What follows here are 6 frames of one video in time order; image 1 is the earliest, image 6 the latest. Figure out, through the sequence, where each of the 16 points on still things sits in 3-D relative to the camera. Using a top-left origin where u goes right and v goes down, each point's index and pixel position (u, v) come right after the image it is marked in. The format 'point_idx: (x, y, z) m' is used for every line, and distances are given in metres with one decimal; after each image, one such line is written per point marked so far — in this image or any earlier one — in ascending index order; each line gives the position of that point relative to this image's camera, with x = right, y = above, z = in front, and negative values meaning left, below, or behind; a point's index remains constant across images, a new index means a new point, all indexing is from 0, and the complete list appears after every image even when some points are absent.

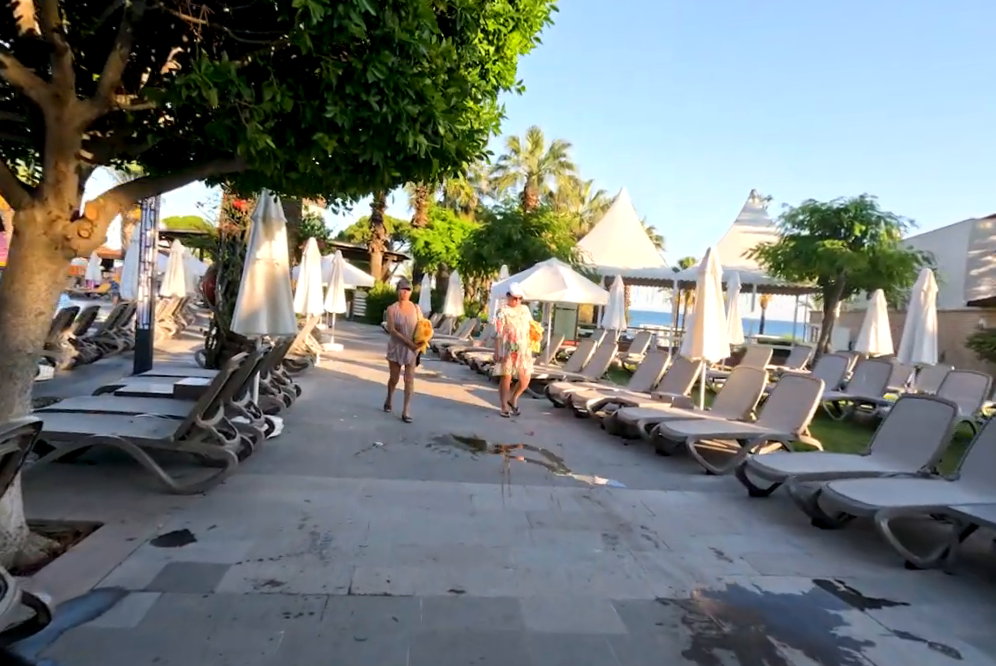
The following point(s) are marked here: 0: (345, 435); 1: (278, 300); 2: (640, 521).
0: (-1.7, -1.1, +7.3) m
1: (-2.2, +0.3, +6.7) m
2: (+1.1, -1.4, +5.0) m
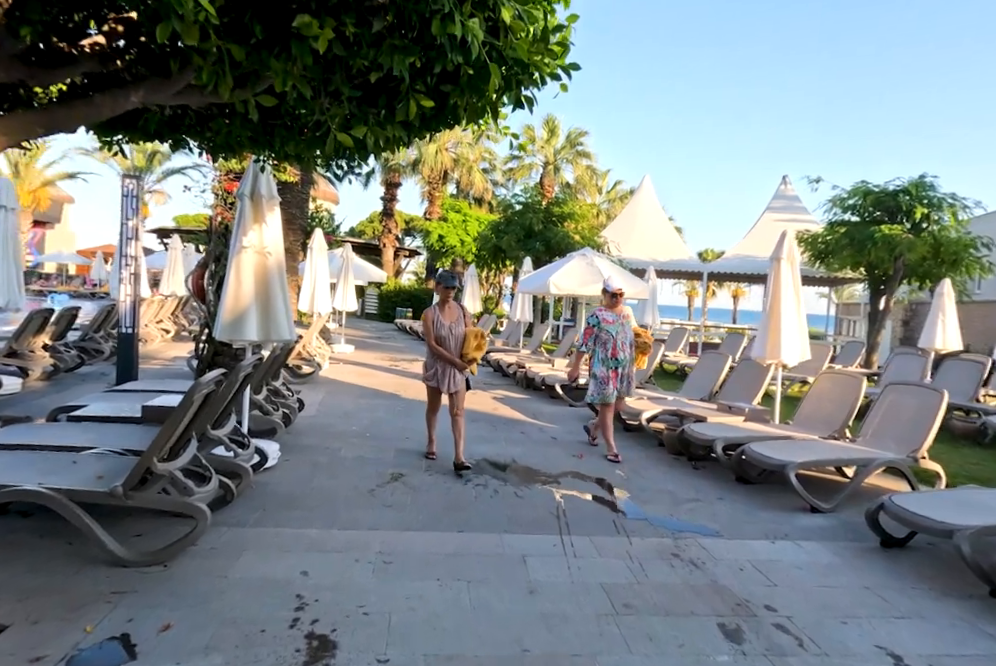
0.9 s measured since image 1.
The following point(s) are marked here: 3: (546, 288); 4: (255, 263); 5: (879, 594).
0: (-1.3, -1.2, +5.9) m
1: (-1.9, +0.3, +5.4) m
2: (+1.5, -1.5, +3.6) m
3: (+0.8, +0.8, +11.2) m
4: (-2.0, +0.6, +5.3) m
5: (+2.2, -1.5, +3.8) m
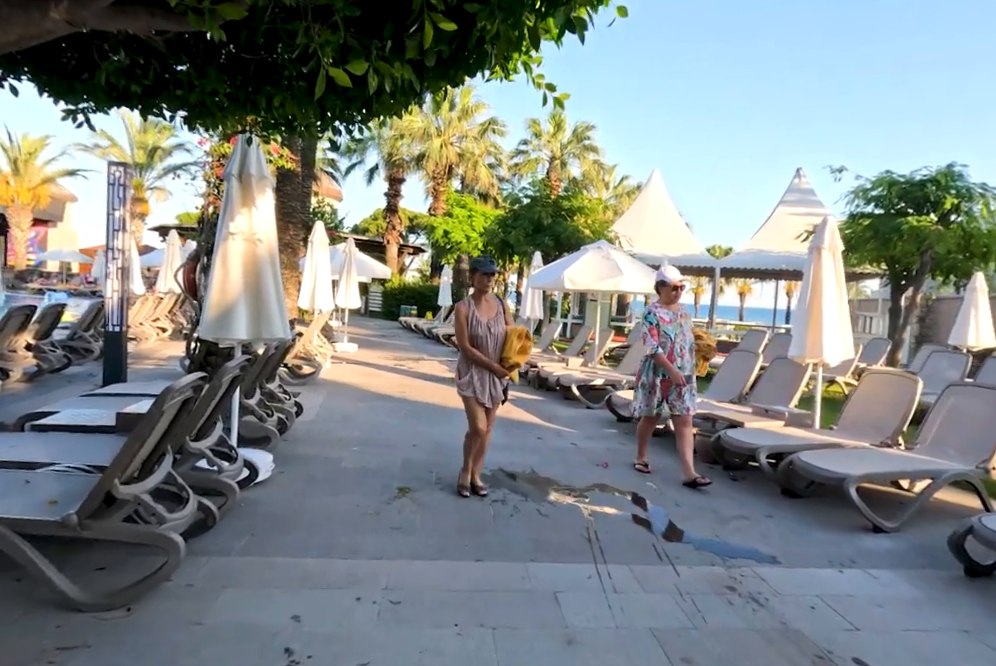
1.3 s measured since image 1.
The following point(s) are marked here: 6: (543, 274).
0: (-1.1, -1.1, +5.3) m
1: (-1.7, +0.3, +4.8) m
2: (+1.6, -1.4, +3.0) m
3: (+1.0, +0.8, +10.5) m
4: (-1.8, +0.6, +4.7) m
5: (+2.3, -1.5, +3.1) m
6: (+0.8, +1.0, +11.4) m
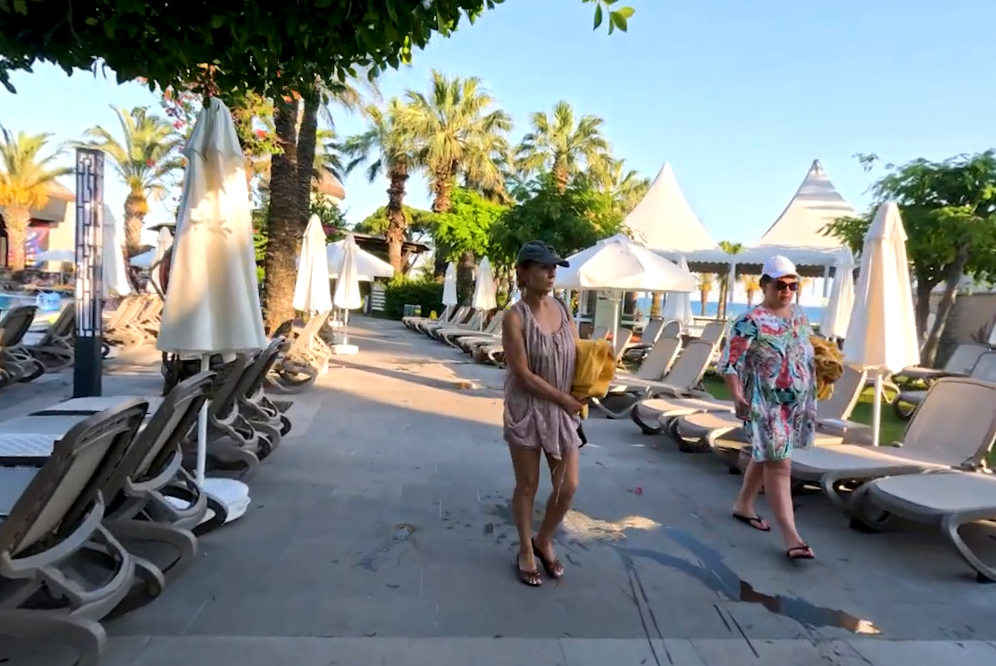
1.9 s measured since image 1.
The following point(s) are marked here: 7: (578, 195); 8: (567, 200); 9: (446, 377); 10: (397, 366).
0: (-1.0, -1.2, +4.5) m
1: (-1.6, +0.2, +3.9) m
2: (+1.7, -1.5, +2.2) m
3: (+1.1, +0.8, +9.7) m
4: (-1.7, +0.5, +3.9) m
5: (+2.4, -1.5, +2.3) m
6: (+0.9, +1.0, +10.5) m
7: (+2.4, +4.1, +19.4) m
8: (+2.0, +3.9, +19.3) m
9: (-0.9, -0.8, +11.7) m
10: (-2.0, -0.6, +12.9) m
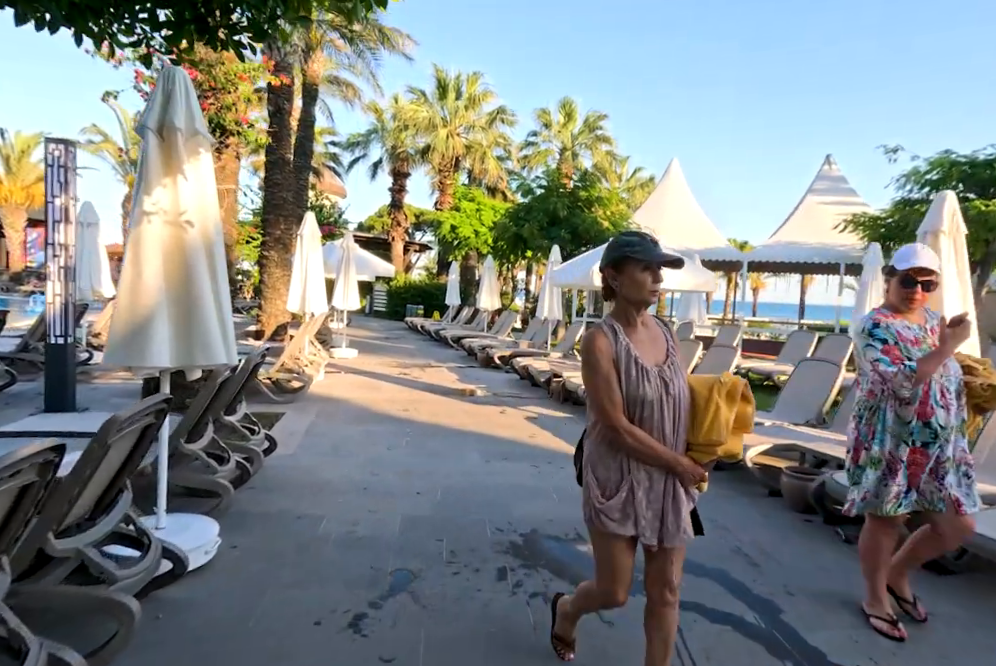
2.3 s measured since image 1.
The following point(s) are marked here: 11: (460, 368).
0: (-0.9, -1.3, +3.9) m
1: (-1.5, +0.2, +3.3) m
2: (+1.8, -1.5, +1.5) m
3: (+1.2, +0.7, +9.0) m
4: (-1.6, +0.5, +3.2) m
5: (+2.5, -1.5, +1.6) m
6: (+1.0, +1.0, +9.9) m
7: (+2.5, +4.0, +18.7) m
8: (+2.1, +3.9, +18.7) m
9: (-0.8, -0.8, +11.1) m
10: (-1.9, -0.7, +12.3) m
11: (-0.7, -0.7, +12.9) m
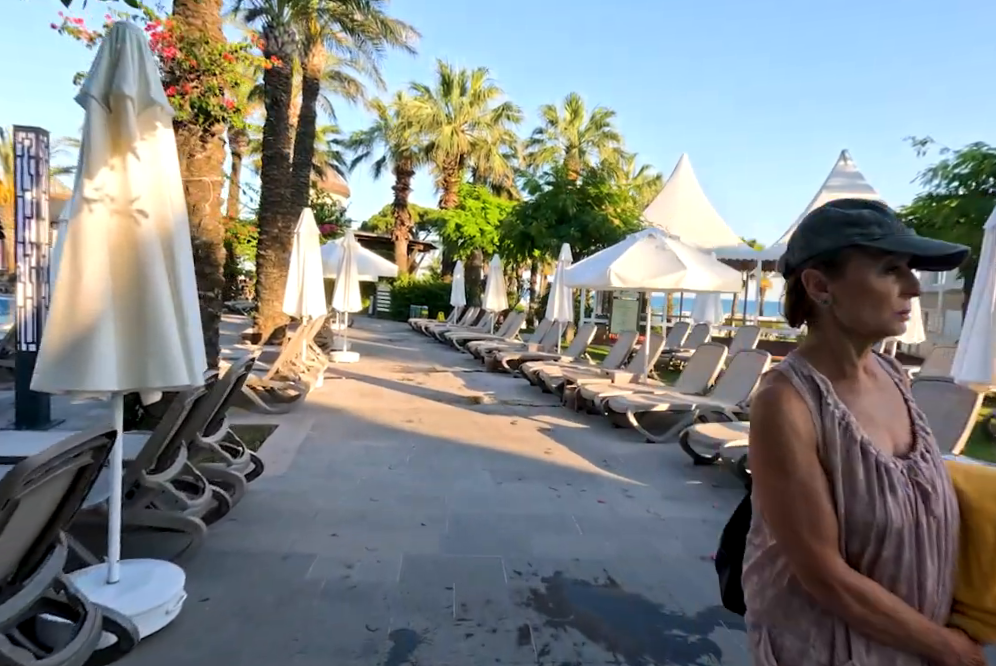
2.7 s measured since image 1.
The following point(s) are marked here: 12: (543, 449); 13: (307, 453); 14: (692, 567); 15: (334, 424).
0: (-0.8, -1.3, +3.3) m
1: (-1.4, +0.1, +2.7) m
2: (+1.9, -1.6, +0.9) m
3: (+1.4, +0.7, +8.4) m
4: (-1.5, +0.4, +2.6) m
5: (+2.6, -1.6, +1.0) m
6: (+1.2, +0.9, +9.3) m
7: (+2.7, +4.0, +18.1) m
8: (+2.3, +3.8, +18.0) m
9: (-0.7, -0.9, +10.5) m
10: (-1.7, -0.8, +11.7) m
11: (-0.6, -0.7, +12.3) m
12: (+0.4, -1.2, +6.6) m
13: (-1.8, -1.1, +6.1) m
14: (+1.1, -1.4, +3.9) m
15: (-1.8, -1.0, +7.4) m
